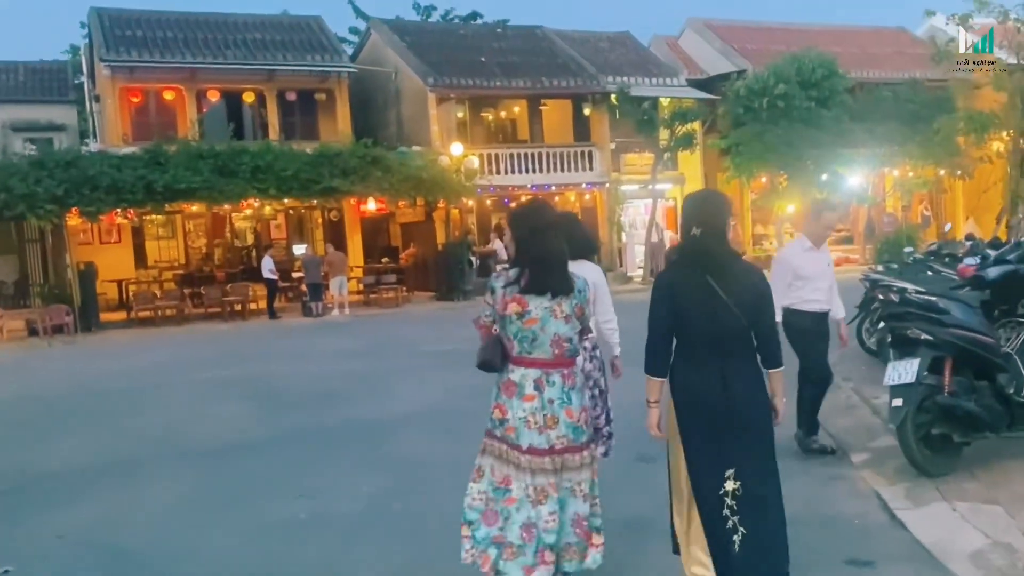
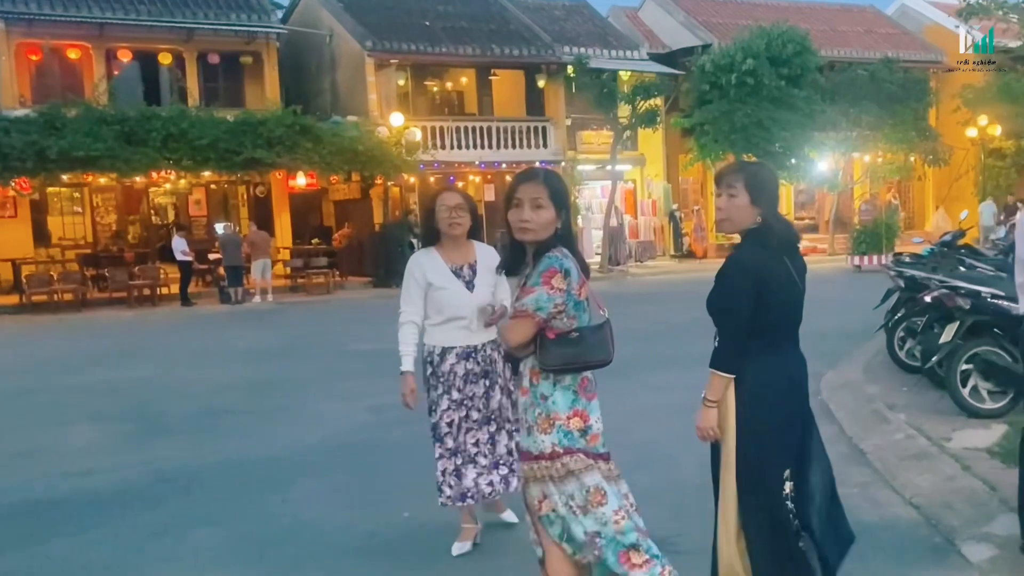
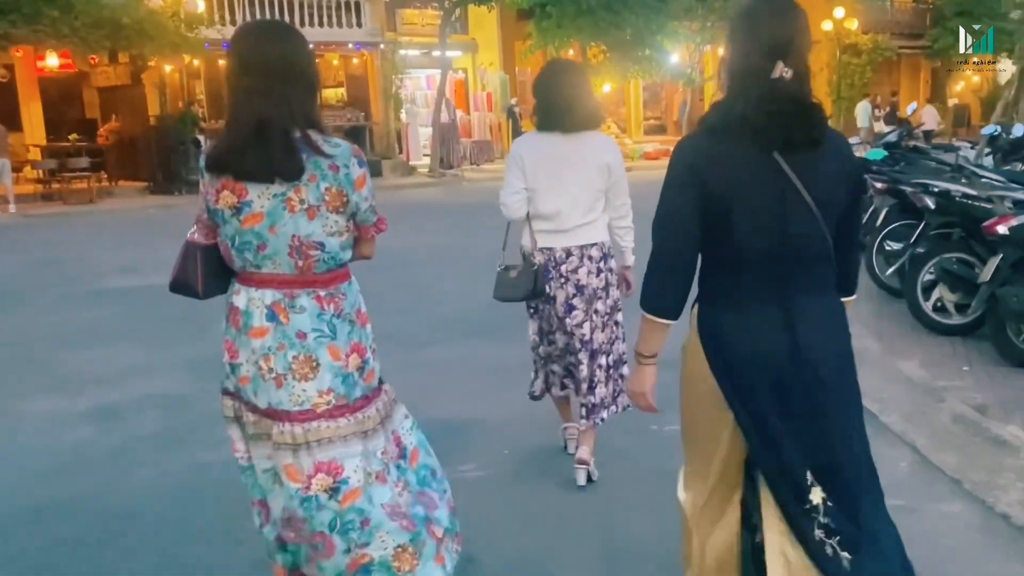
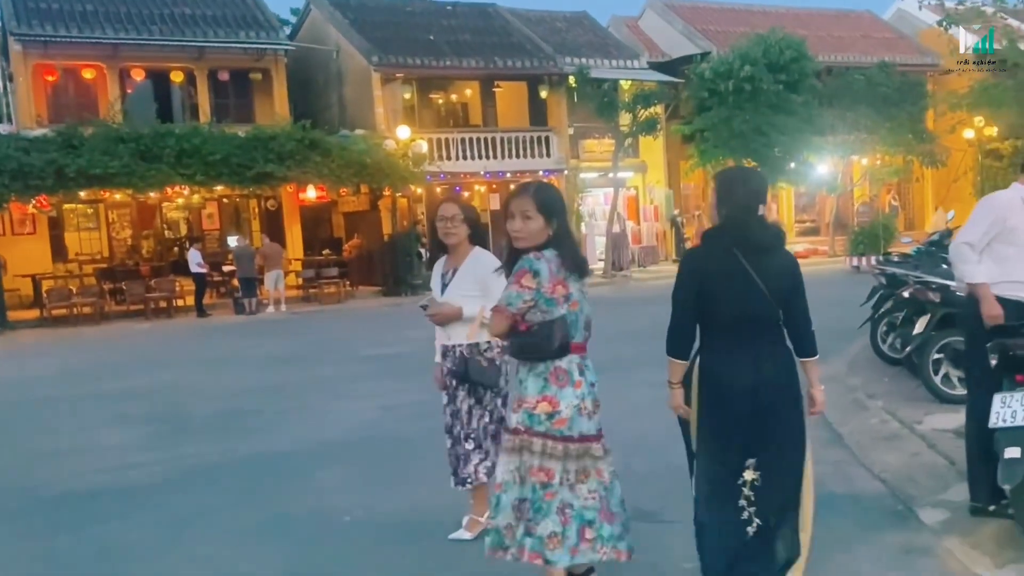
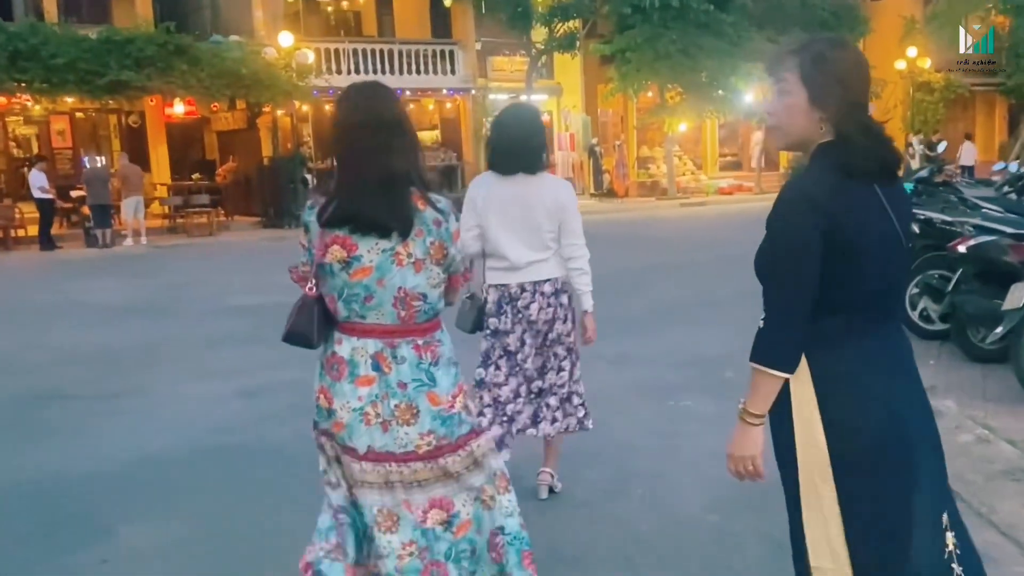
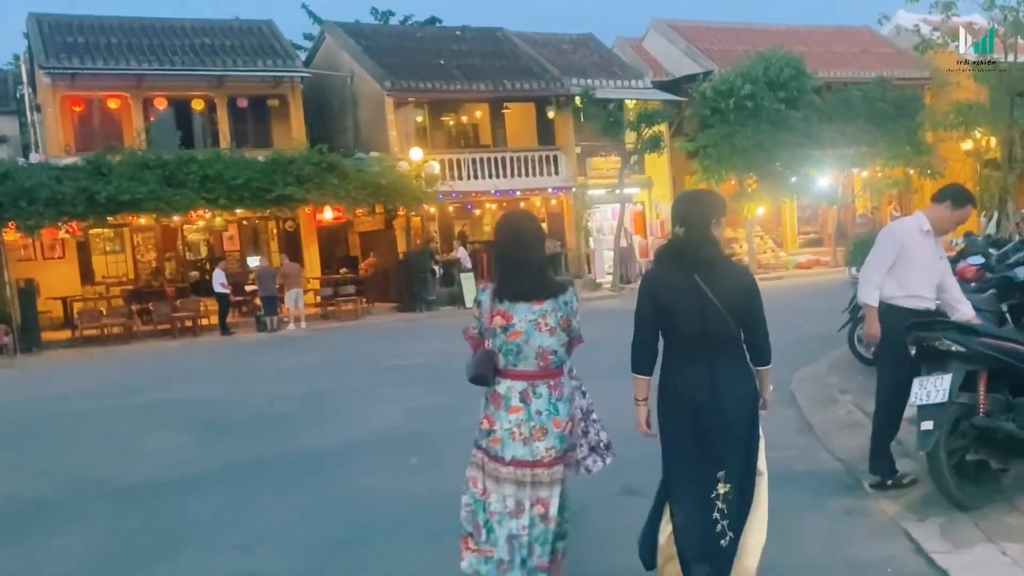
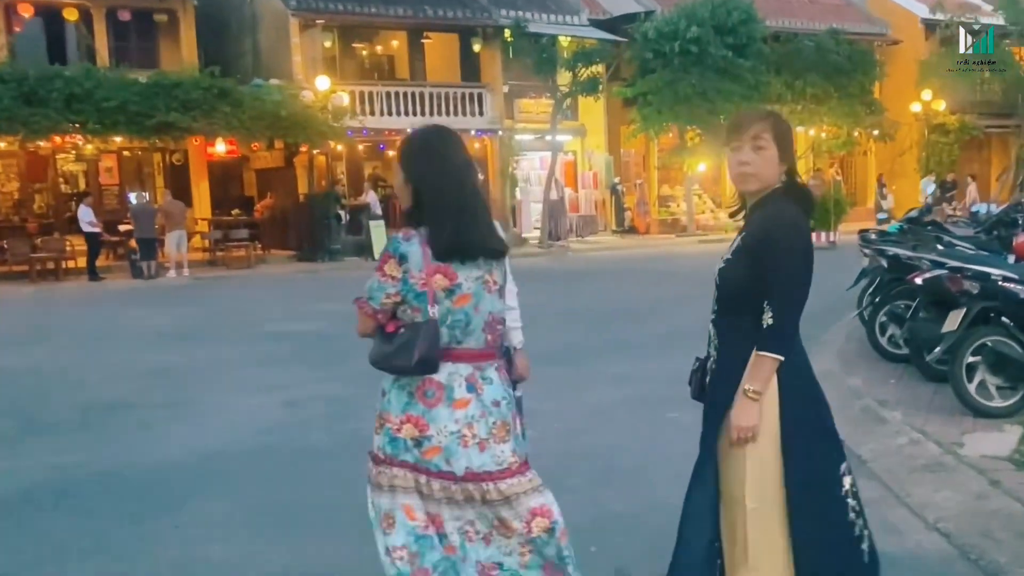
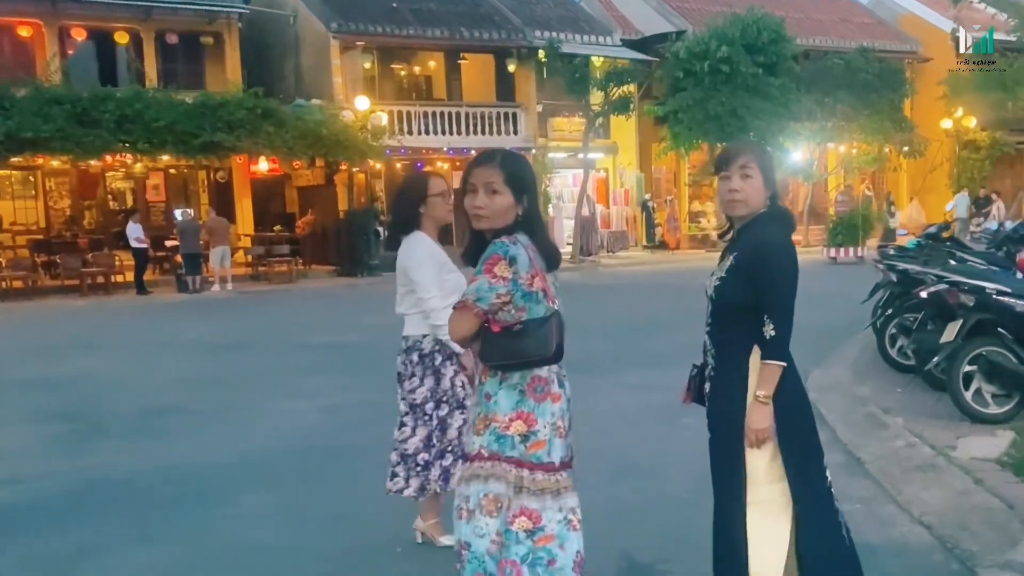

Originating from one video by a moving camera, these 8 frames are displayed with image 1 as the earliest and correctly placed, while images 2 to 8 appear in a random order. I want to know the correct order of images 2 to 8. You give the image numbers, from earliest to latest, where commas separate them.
6, 4, 2, 8, 7, 5, 3
